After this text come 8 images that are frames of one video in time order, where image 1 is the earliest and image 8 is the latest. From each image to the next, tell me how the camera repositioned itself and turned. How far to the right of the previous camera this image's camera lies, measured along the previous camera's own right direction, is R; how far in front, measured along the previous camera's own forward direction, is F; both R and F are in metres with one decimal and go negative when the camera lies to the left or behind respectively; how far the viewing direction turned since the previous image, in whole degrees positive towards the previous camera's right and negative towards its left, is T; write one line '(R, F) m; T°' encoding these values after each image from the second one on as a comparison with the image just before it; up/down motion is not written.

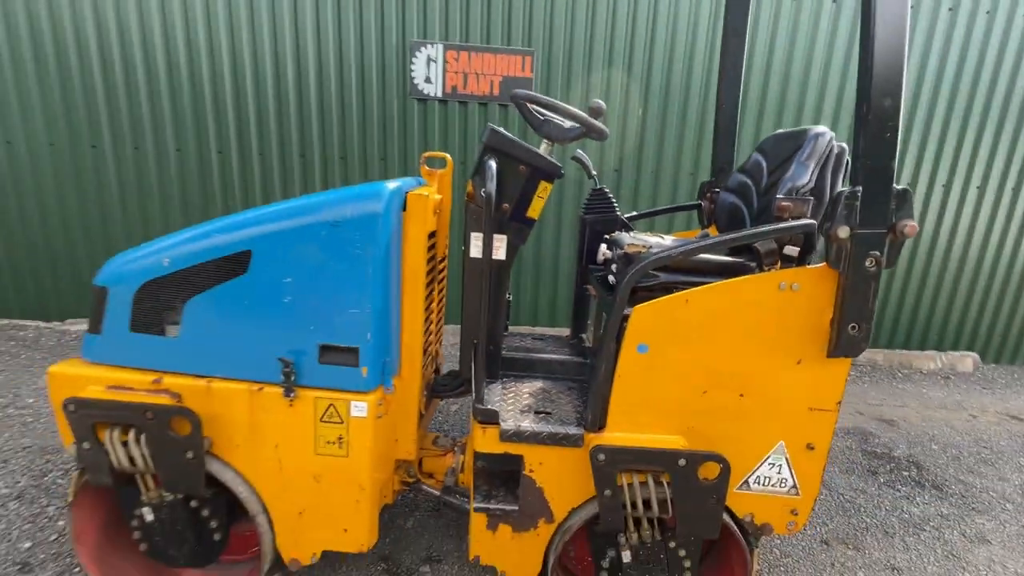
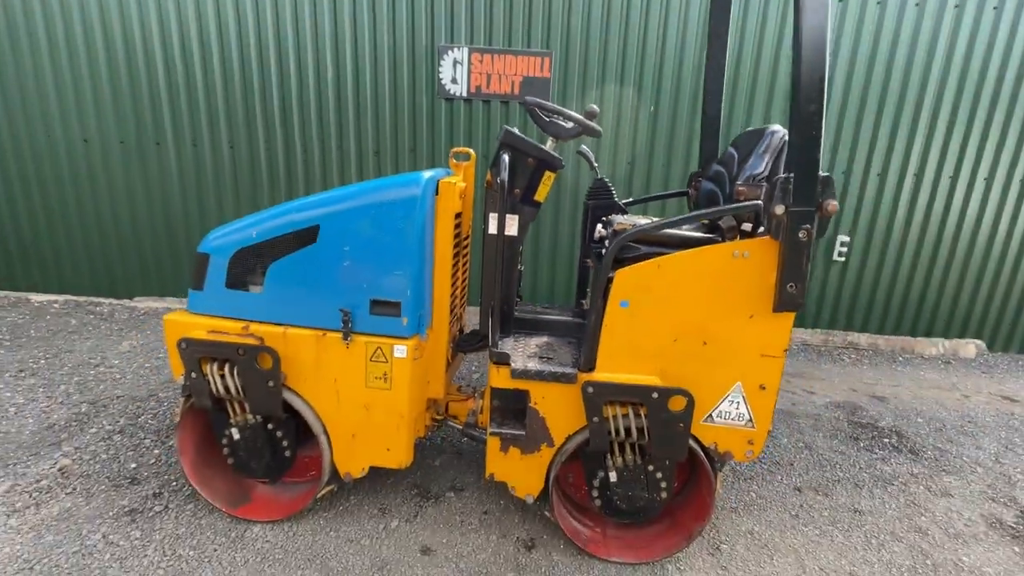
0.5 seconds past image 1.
(0.0, -0.3) m; -3°
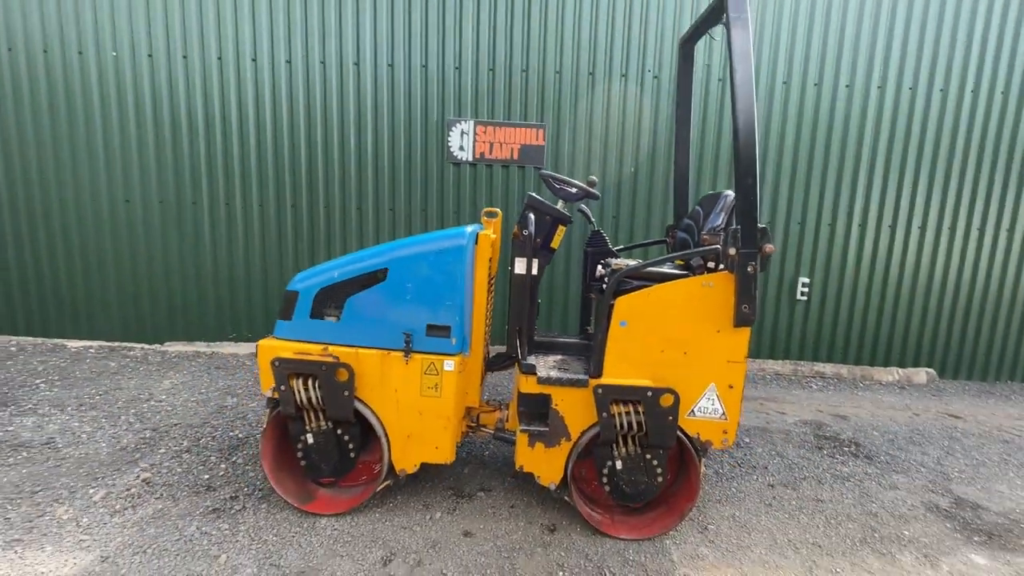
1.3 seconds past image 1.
(-0.2, -0.5) m; +2°
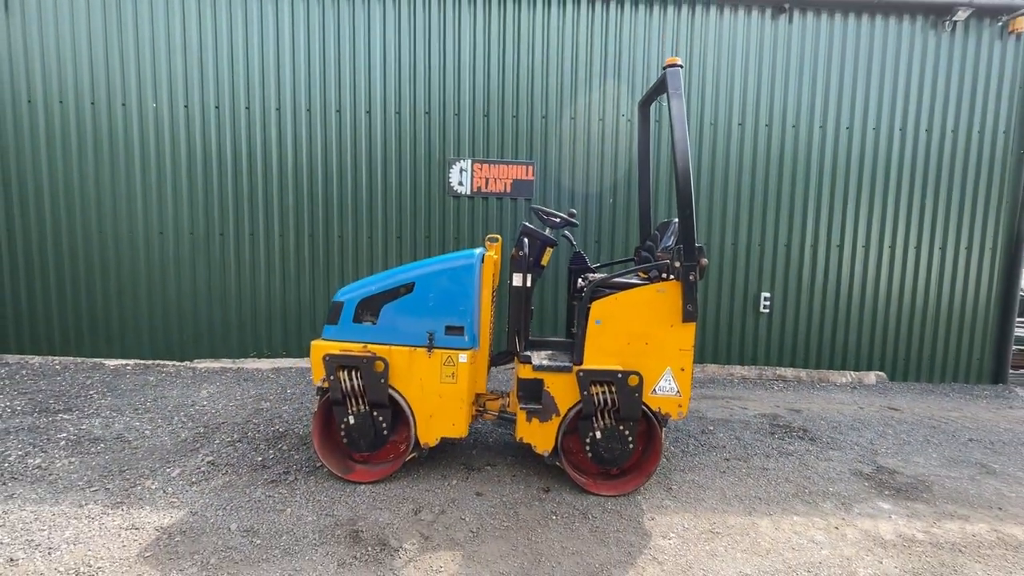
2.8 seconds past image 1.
(-0.1, -0.6) m; +1°
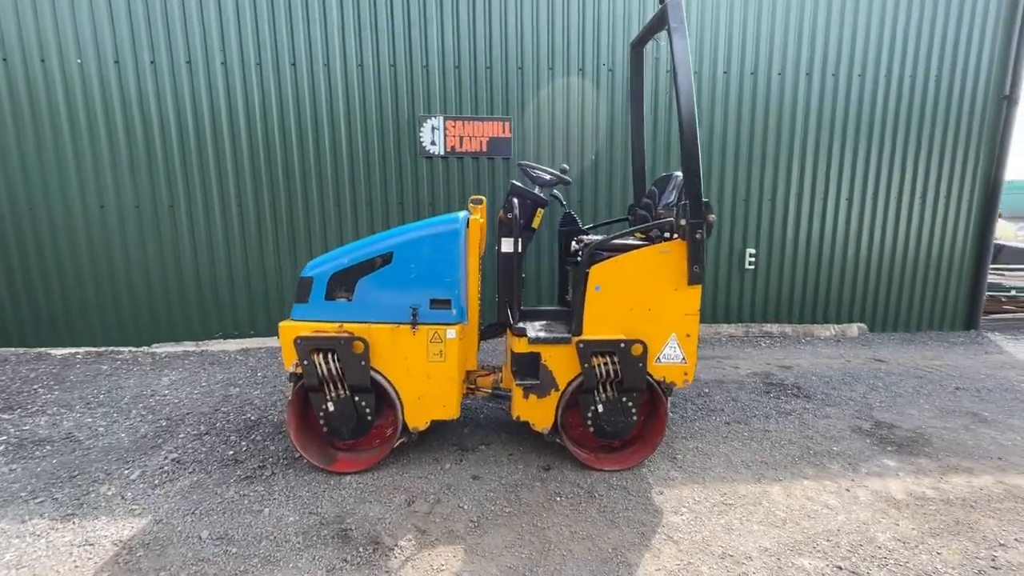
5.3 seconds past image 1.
(-0.1, +0.3) m; +3°
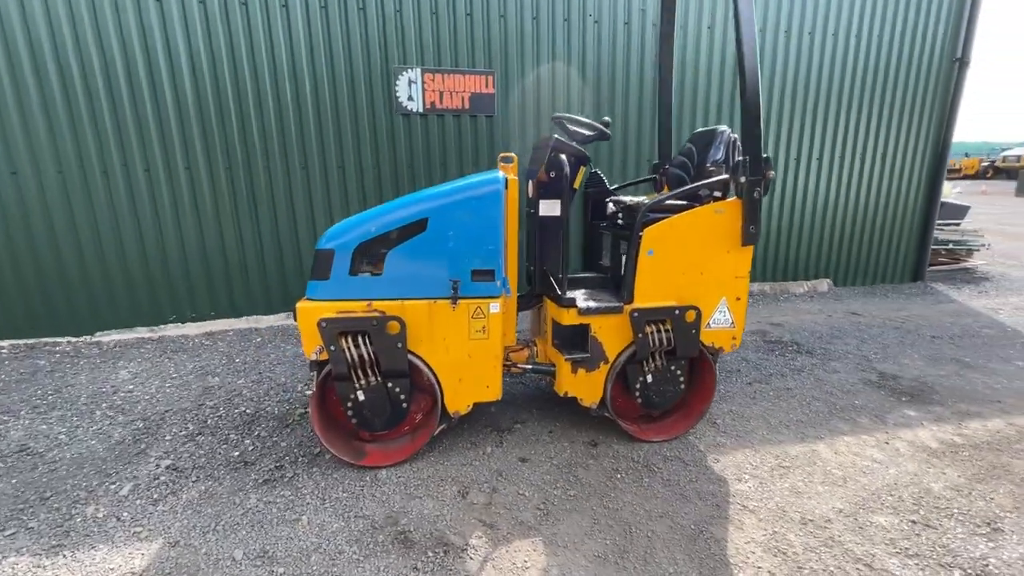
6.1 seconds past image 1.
(-0.5, +0.3) m; +7°
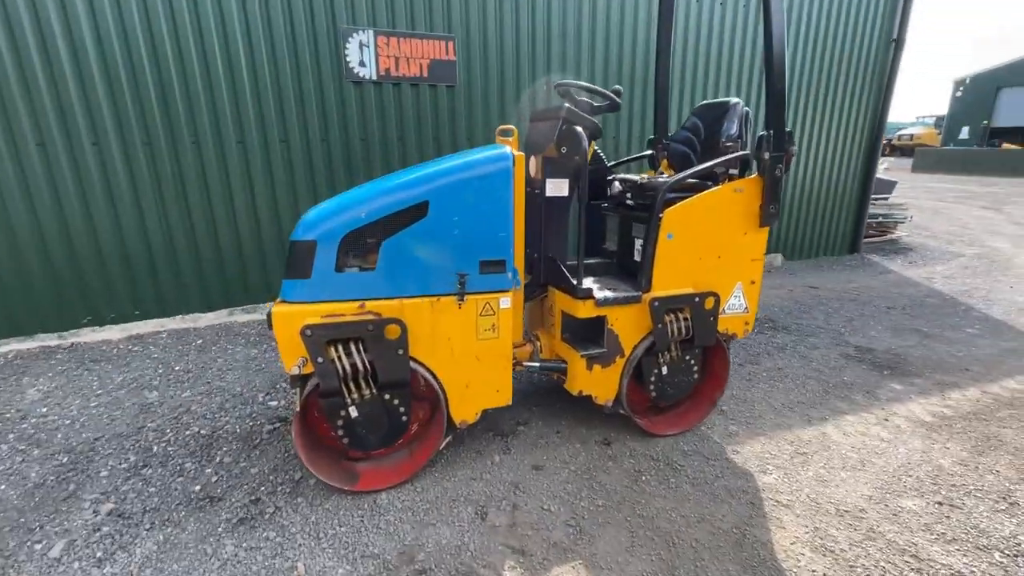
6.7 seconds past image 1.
(-0.3, +0.3) m; +7°
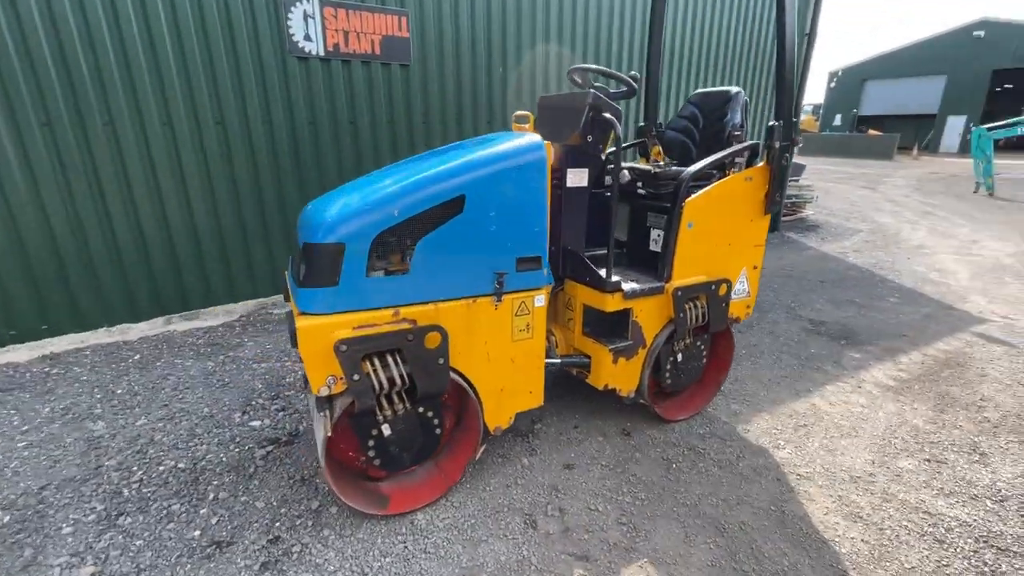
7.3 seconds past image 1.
(-0.5, +0.1) m; +9°
